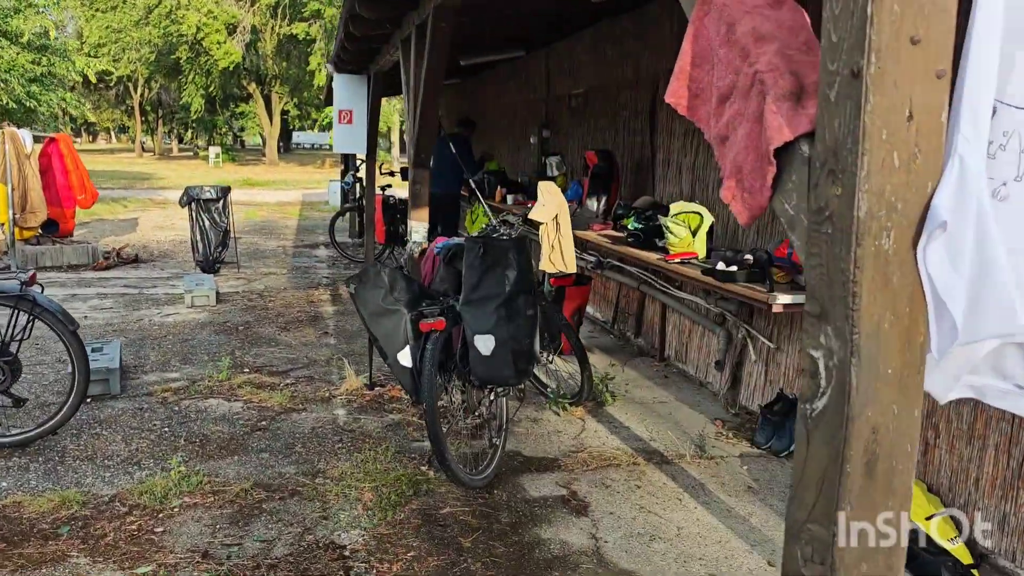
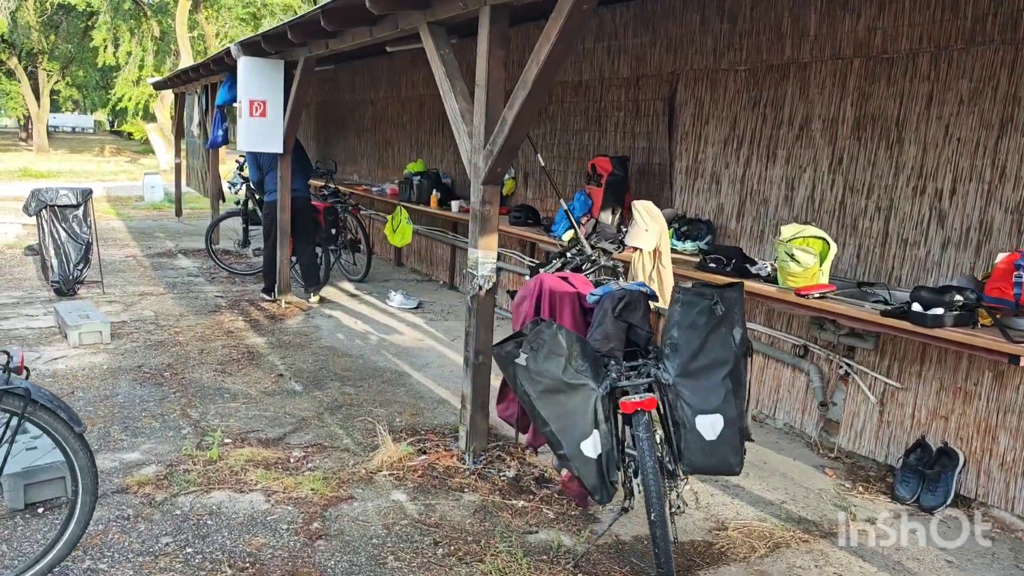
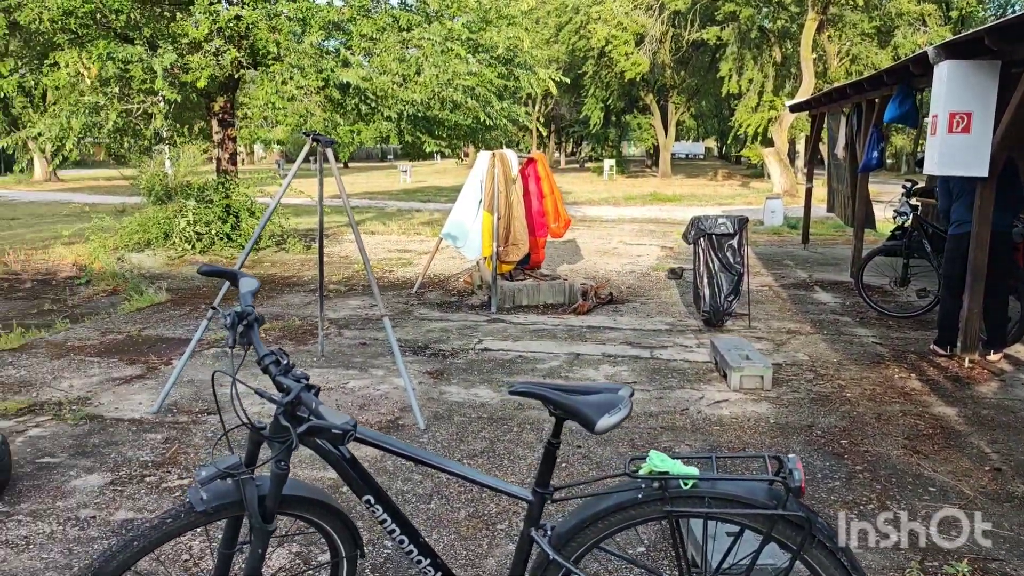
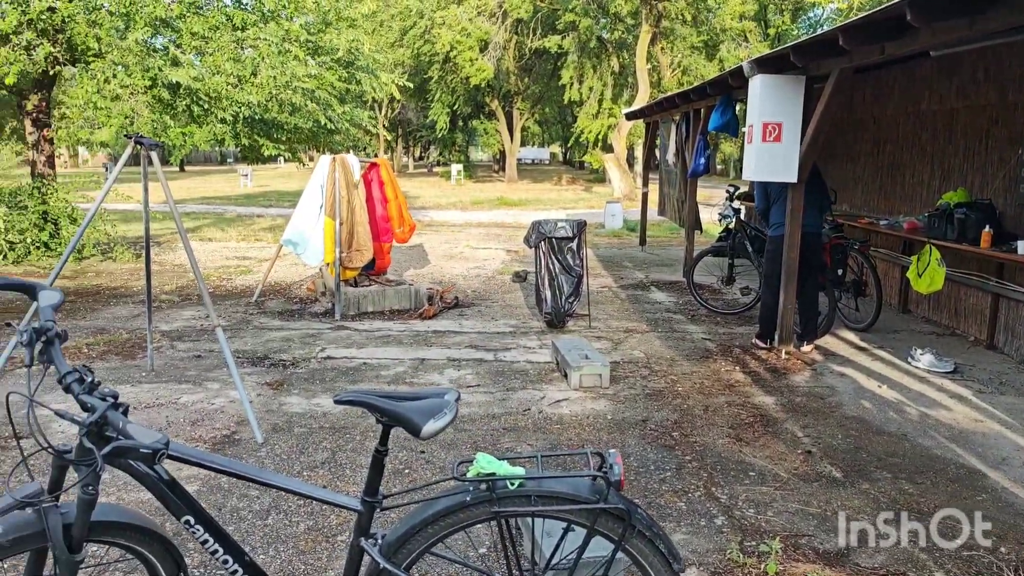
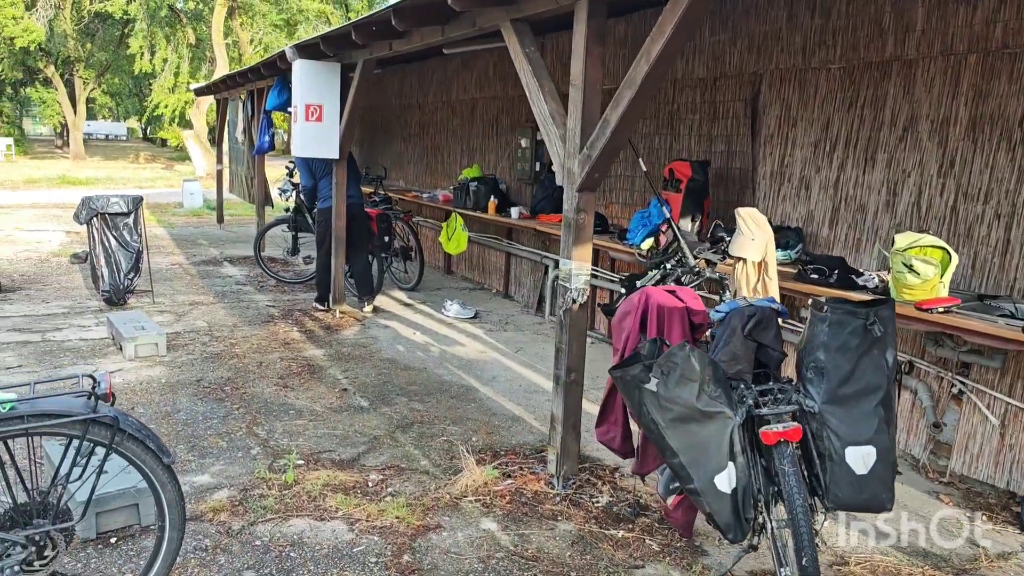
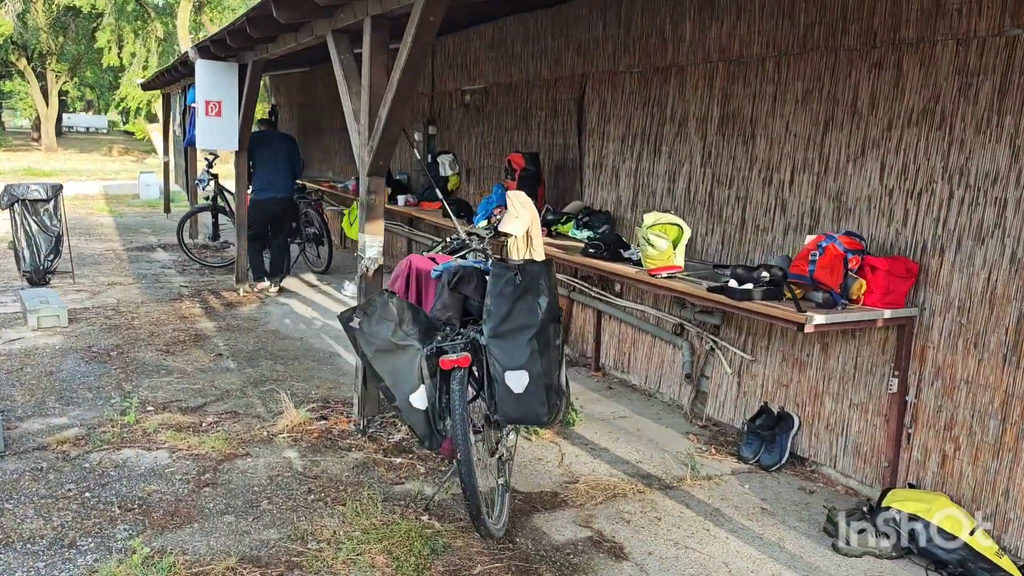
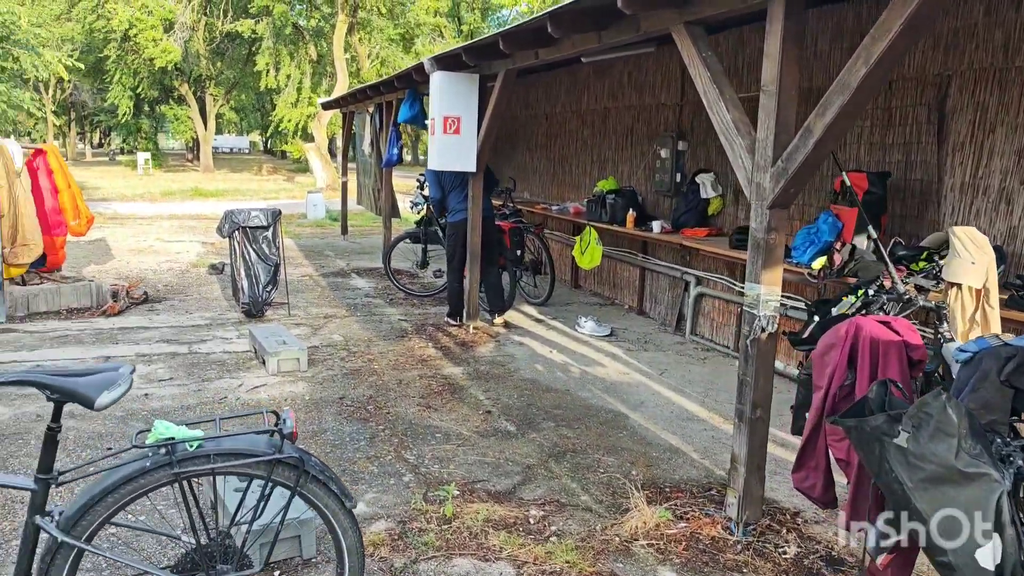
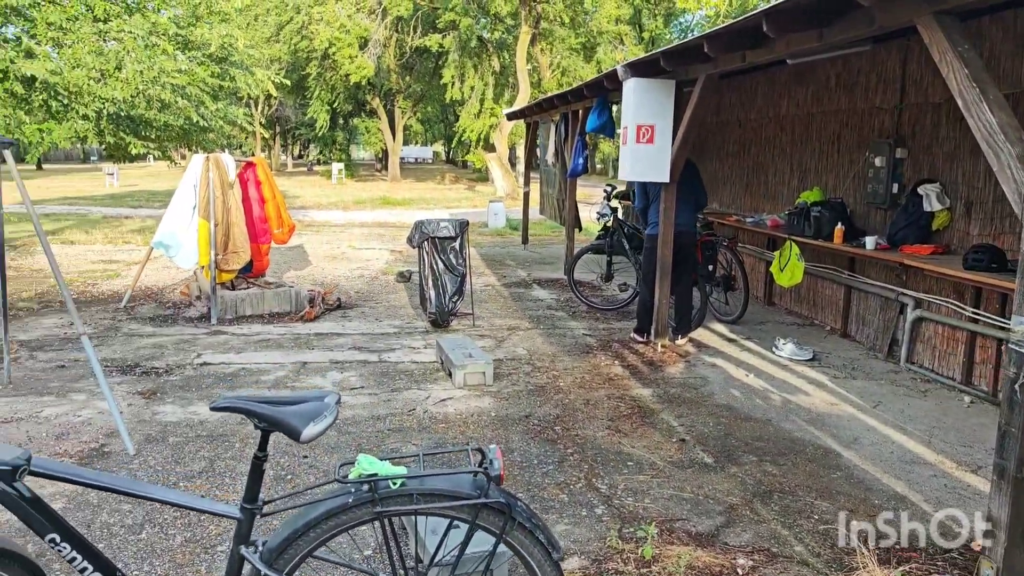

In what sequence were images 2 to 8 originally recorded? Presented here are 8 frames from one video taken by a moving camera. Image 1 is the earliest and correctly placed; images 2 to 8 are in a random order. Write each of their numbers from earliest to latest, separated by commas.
6, 2, 5, 7, 8, 4, 3
